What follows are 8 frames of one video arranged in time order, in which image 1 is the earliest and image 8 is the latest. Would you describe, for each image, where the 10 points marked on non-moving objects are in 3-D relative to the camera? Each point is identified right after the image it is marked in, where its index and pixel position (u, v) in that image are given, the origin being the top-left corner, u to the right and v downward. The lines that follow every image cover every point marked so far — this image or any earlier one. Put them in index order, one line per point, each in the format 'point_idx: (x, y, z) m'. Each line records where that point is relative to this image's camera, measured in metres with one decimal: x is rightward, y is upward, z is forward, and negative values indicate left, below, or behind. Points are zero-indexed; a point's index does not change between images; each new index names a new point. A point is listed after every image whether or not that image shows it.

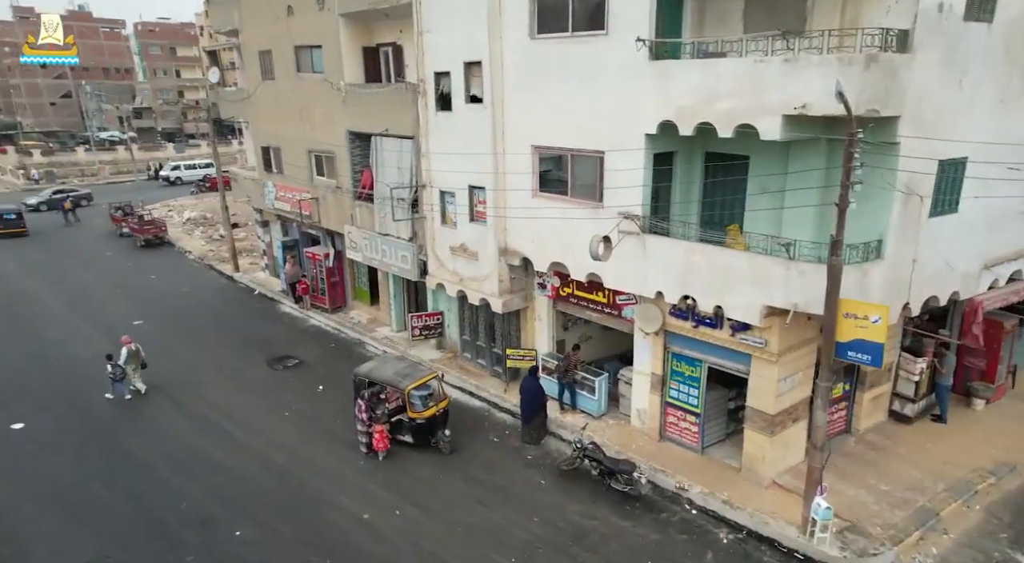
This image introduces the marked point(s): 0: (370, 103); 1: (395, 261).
0: (-3.2, +4.0, +15.2) m
1: (-2.7, +0.5, +15.8) m
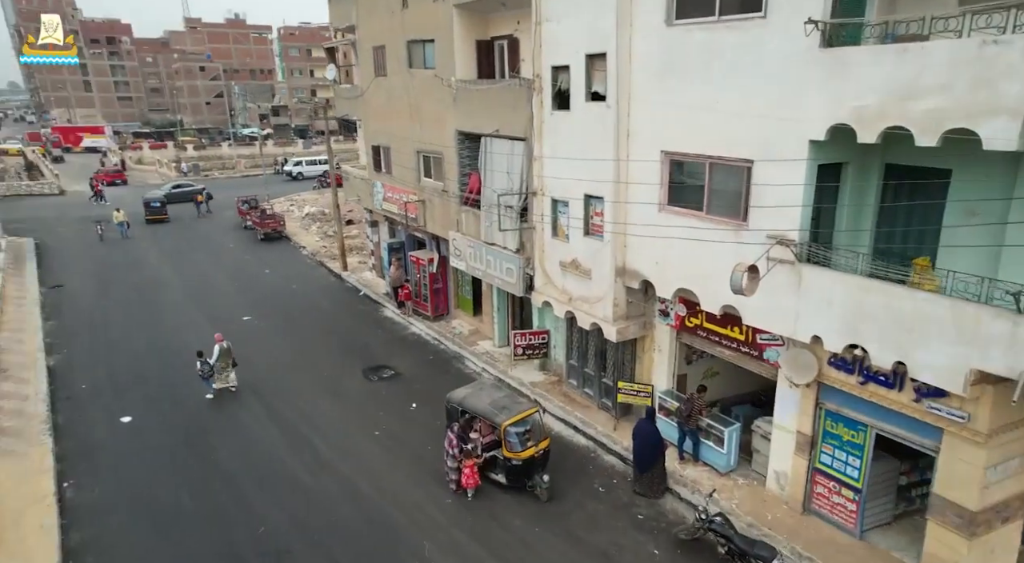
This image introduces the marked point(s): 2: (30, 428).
0: (-0.7, +3.7, +14.0) m
1: (-0.3, +0.2, +14.5) m
2: (-9.9, -3.0, +14.1) m
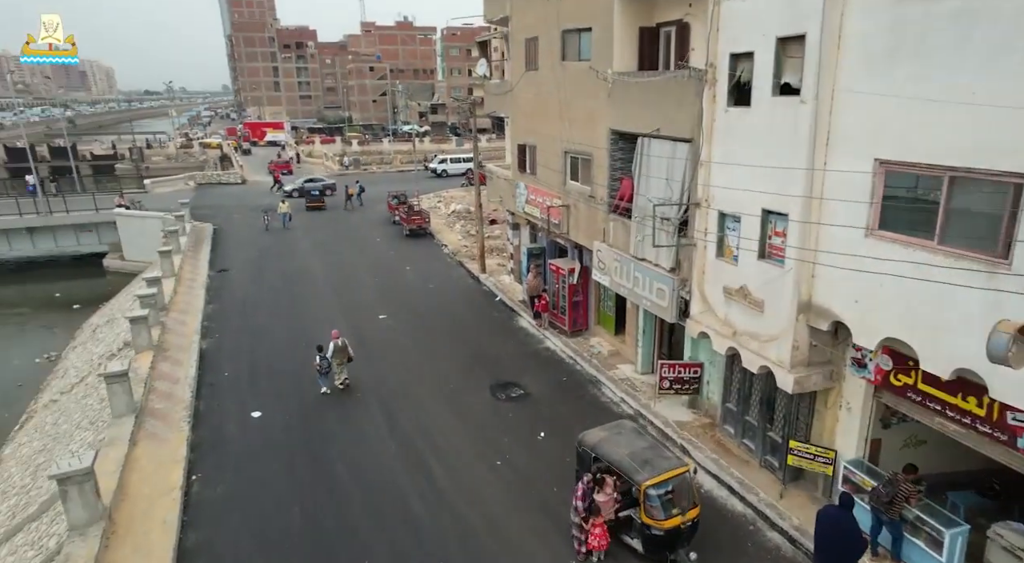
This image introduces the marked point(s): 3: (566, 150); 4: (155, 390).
0: (+2.3, +3.4, +12.3) m
1: (+2.6, -0.2, +12.6) m
2: (-7.1, -2.8, +14.3) m
3: (+1.3, +3.1, +15.8) m
4: (-8.0, -2.5, +15.2) m
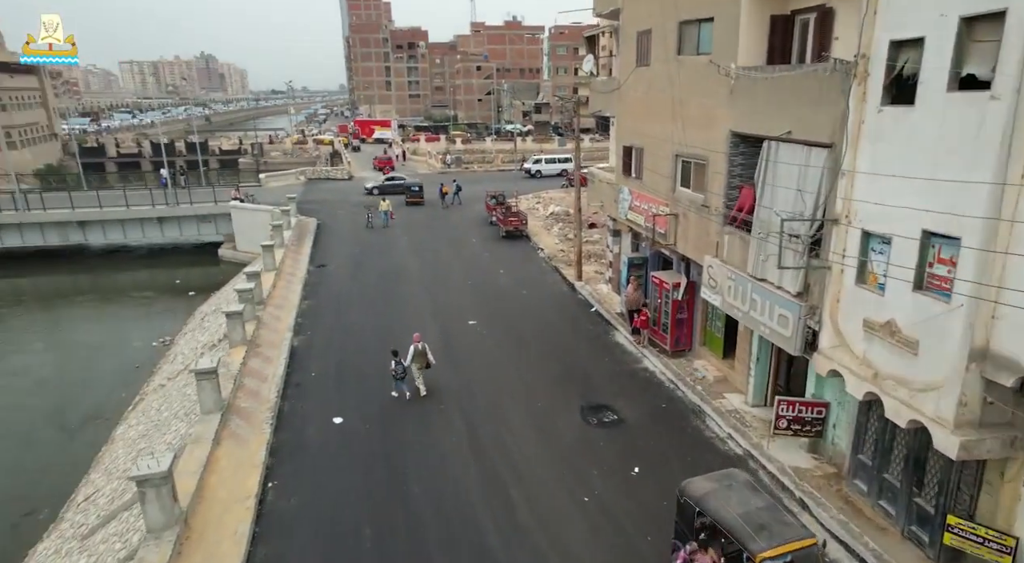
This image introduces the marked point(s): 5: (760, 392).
0: (+4.0, +3.0, +10.7) m
1: (+4.2, -0.6, +11.1) m
2: (-5.3, -2.7, +14.1) m
3: (+3.5, +2.7, +14.4) m
4: (-6.0, -2.4, +15.1) m
5: (+4.8, -2.2, +13.3) m
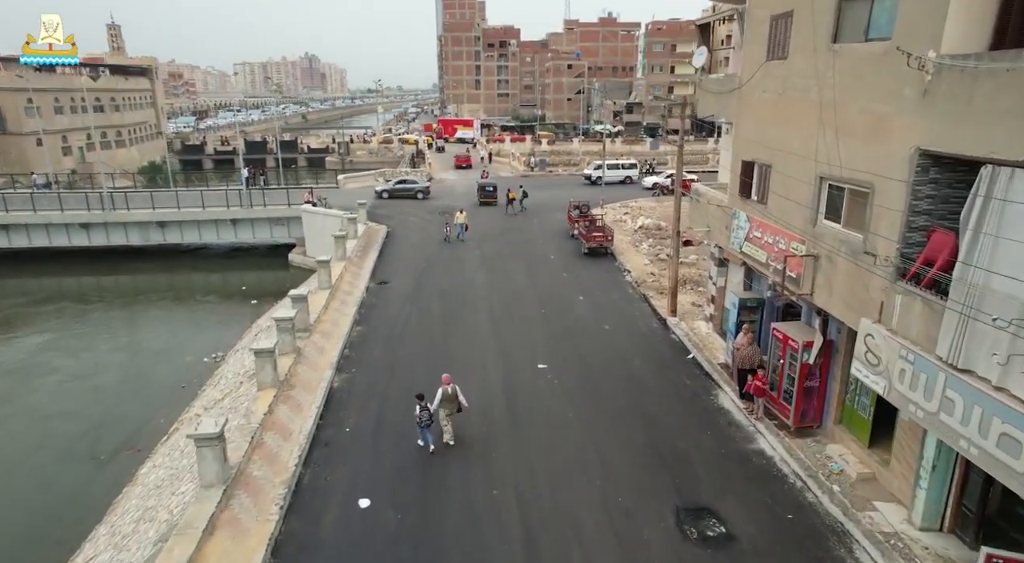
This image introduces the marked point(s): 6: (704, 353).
0: (+5.0, +1.9, +6.9) m
1: (+5.0, -1.7, +7.3) m
2: (-4.1, -3.4, +11.5) m
3: (+4.9, +1.7, +10.6) m
4: (-4.7, -3.1, +12.5) m
5: (+5.9, -3.3, +9.4) m
6: (+4.7, -1.8, +16.6) m
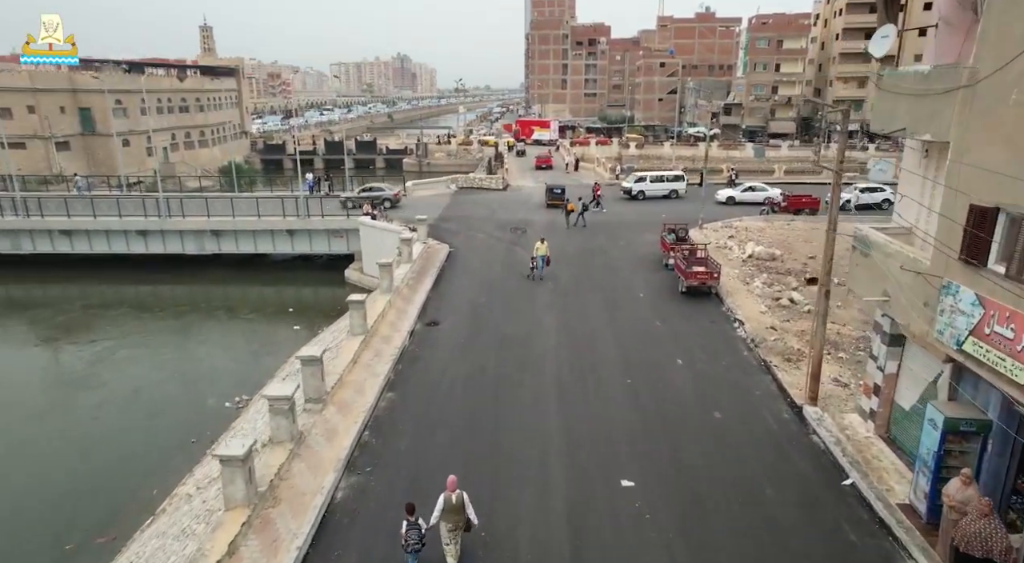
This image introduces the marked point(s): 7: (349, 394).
0: (+5.2, +0.4, +1.6) m
1: (+5.1, -3.2, +1.9) m
2: (-3.4, -4.6, +7.2) m
3: (+5.5, +0.2, +5.3) m
4: (-3.9, -4.3, +8.3) m
5: (+6.2, -4.8, +4.0) m
6: (+6.0, -3.3, +11.3) m
7: (-3.6, -2.5, +14.9) m
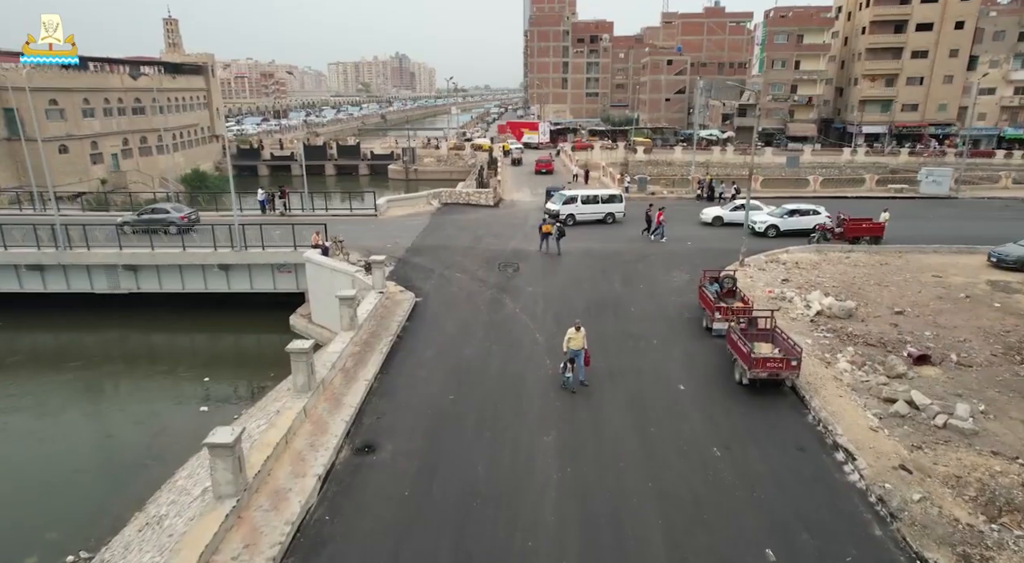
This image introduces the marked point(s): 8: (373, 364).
0: (+4.7, -1.6, -5.7) m
1: (+4.7, -5.2, -5.4) m
2: (-3.9, -6.7, -0.1) m
3: (+5.1, -1.8, -2.0) m
4: (-4.3, -6.3, +1.0) m
5: (+5.8, -6.8, -3.3) m
6: (+5.5, -5.3, +4.0) m
7: (-4.0, -4.5, +7.6) m
8: (-3.5, -1.8, +17.3) m
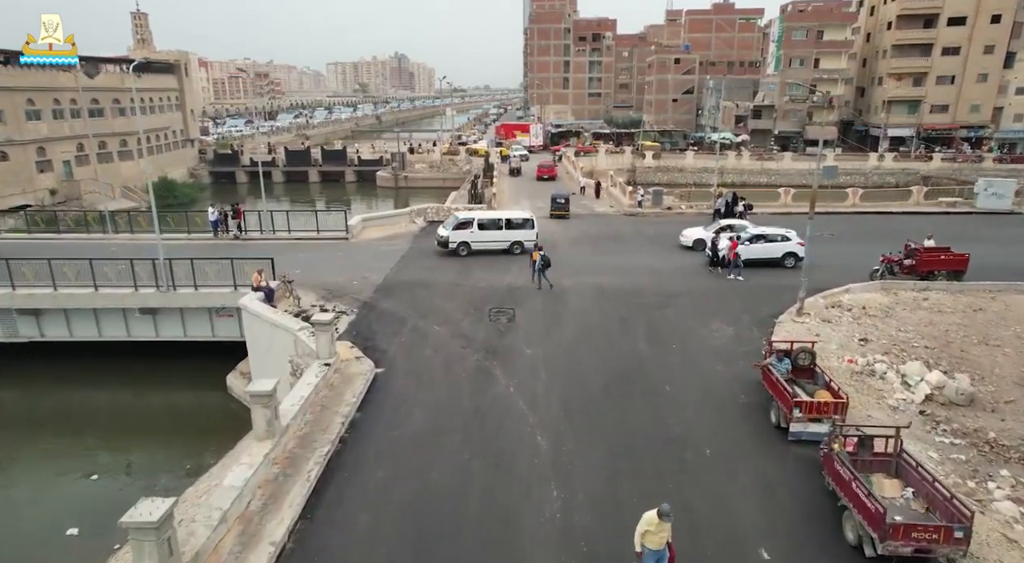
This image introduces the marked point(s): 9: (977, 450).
0: (+4.6, -3.2, -11.6) m
1: (+4.5, -6.8, -11.2) m
2: (-4.0, -8.3, -6.0) m
3: (+4.9, -3.4, -7.9) m
4: (-4.5, -7.9, -4.9) m
5: (+5.6, -8.4, -9.2) m
6: (+5.4, -6.9, -1.9) m
7: (-4.2, -6.1, +1.7) m
8: (-3.7, -3.5, +11.4) m
9: (+8.7, -3.1, +11.8) m
